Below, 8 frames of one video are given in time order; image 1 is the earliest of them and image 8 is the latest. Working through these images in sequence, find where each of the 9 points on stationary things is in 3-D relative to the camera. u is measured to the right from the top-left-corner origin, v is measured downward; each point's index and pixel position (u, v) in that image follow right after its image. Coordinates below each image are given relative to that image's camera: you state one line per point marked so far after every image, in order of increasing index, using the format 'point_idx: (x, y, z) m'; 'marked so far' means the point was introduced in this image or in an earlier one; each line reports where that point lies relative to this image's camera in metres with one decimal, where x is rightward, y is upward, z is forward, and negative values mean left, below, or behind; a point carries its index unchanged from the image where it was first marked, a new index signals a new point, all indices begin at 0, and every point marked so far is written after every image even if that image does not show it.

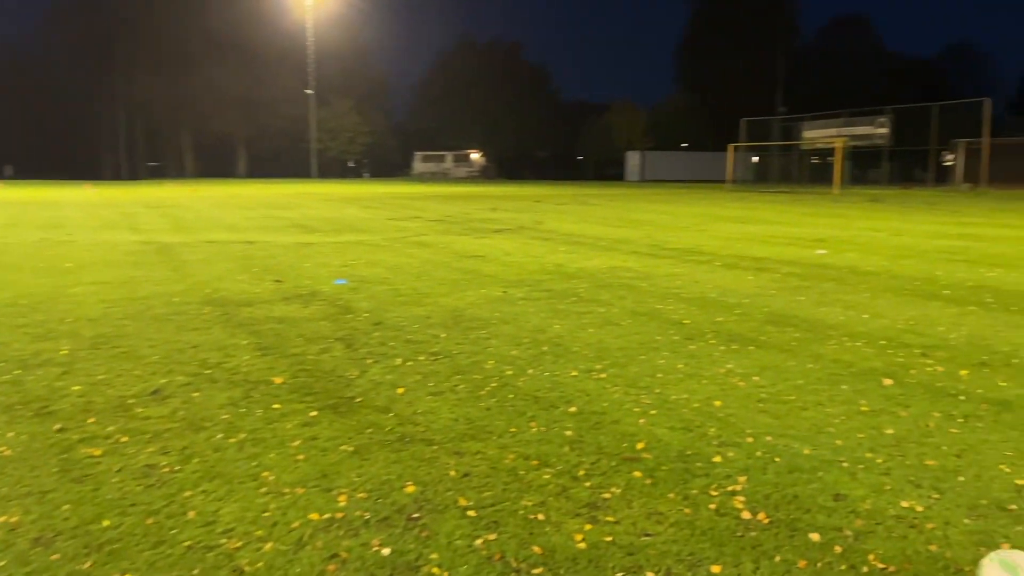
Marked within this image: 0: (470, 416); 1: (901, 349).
0: (-0.2, -0.8, +5.0) m
1: (+3.1, -0.5, +6.8) m
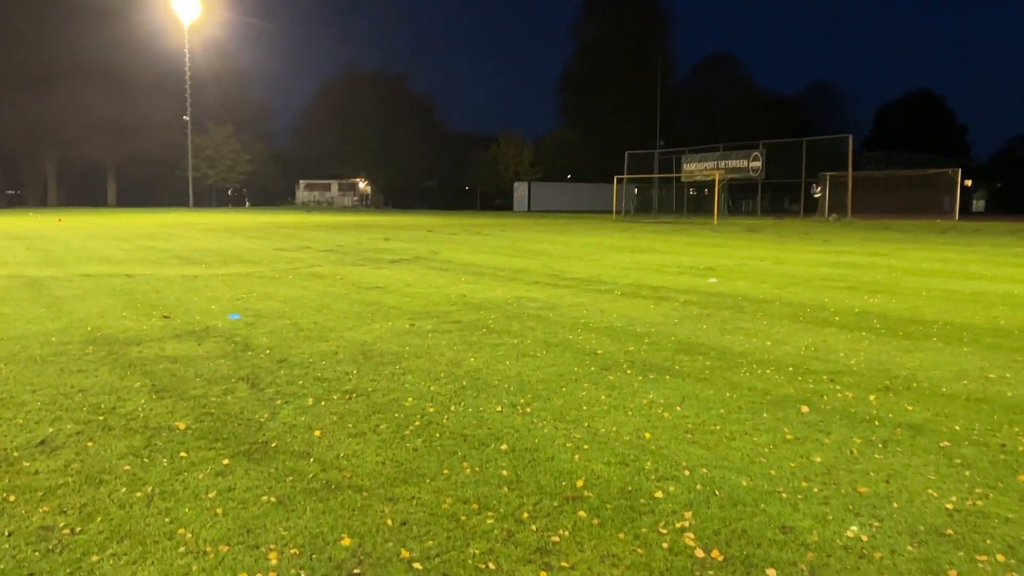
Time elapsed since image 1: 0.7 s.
0: (-0.6, -1.0, +4.8) m
1: (+2.5, -0.7, +7.0) m
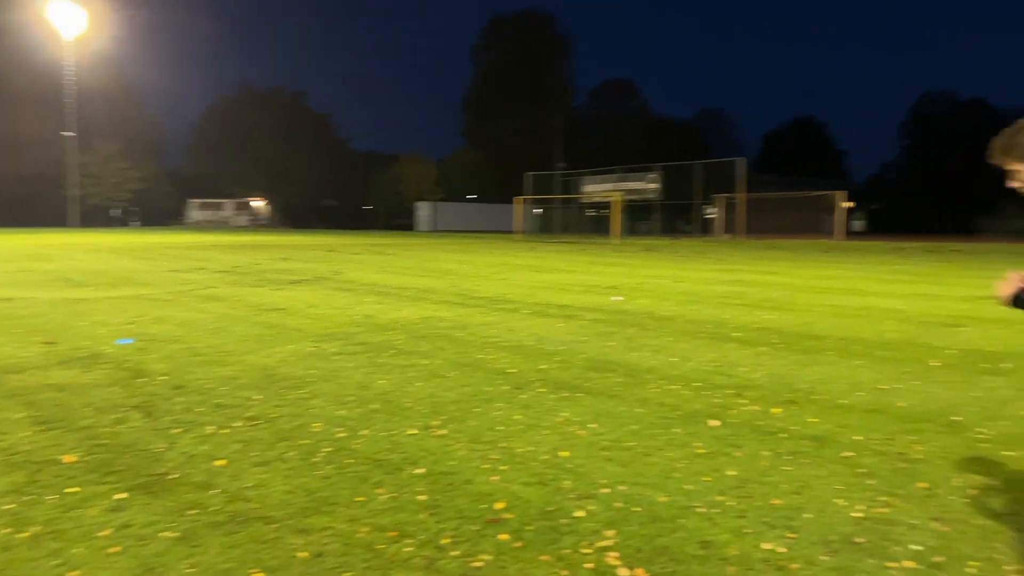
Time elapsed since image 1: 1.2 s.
0: (-1.1, -1.1, +4.6) m
1: (+1.7, -0.9, +7.1) m
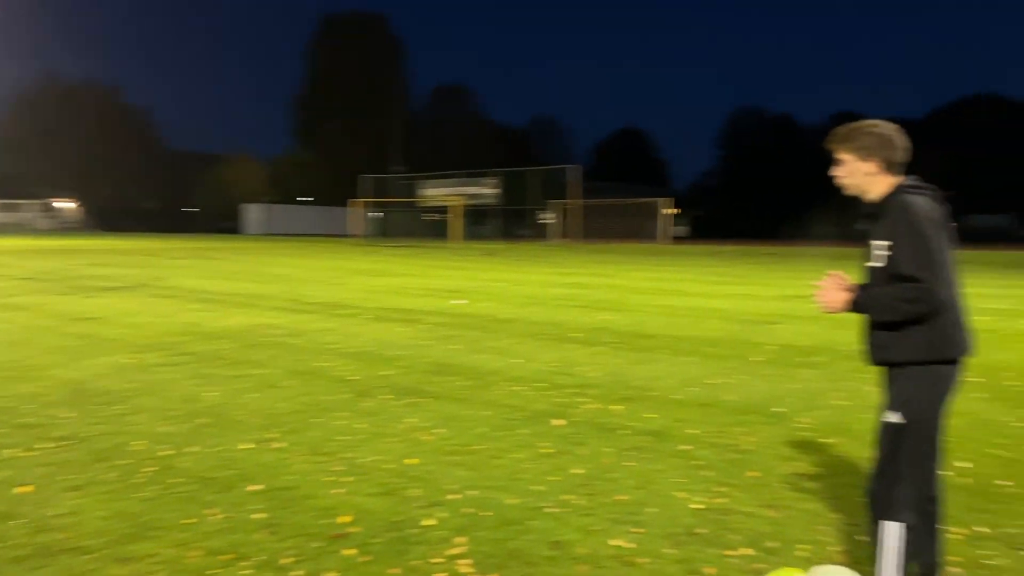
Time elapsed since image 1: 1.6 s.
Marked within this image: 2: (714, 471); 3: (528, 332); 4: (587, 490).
0: (-1.9, -1.1, +4.2) m
1: (+0.4, -0.9, +7.2) m
2: (+1.2, -1.0, +4.8) m
3: (+0.2, -0.6, +11.4) m
4: (+0.4, -1.1, +4.4) m
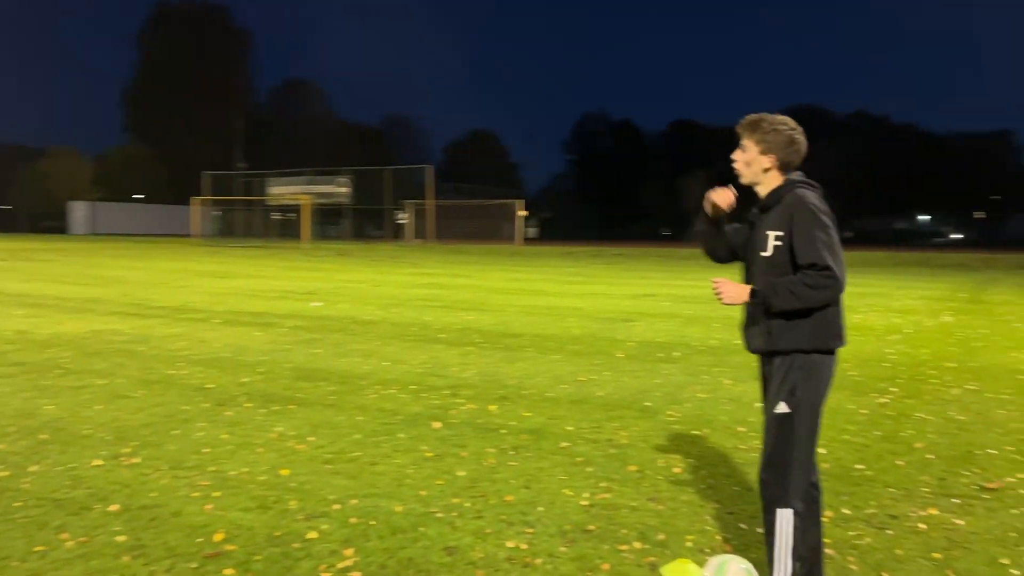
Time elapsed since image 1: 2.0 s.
0: (-2.4, -1.1, +3.7) m
1: (-0.7, -0.9, +7.1) m
2: (+0.5, -1.0, +4.9) m
3: (-1.6, -0.6, +11.2) m
4: (-0.2, -1.1, +4.4) m
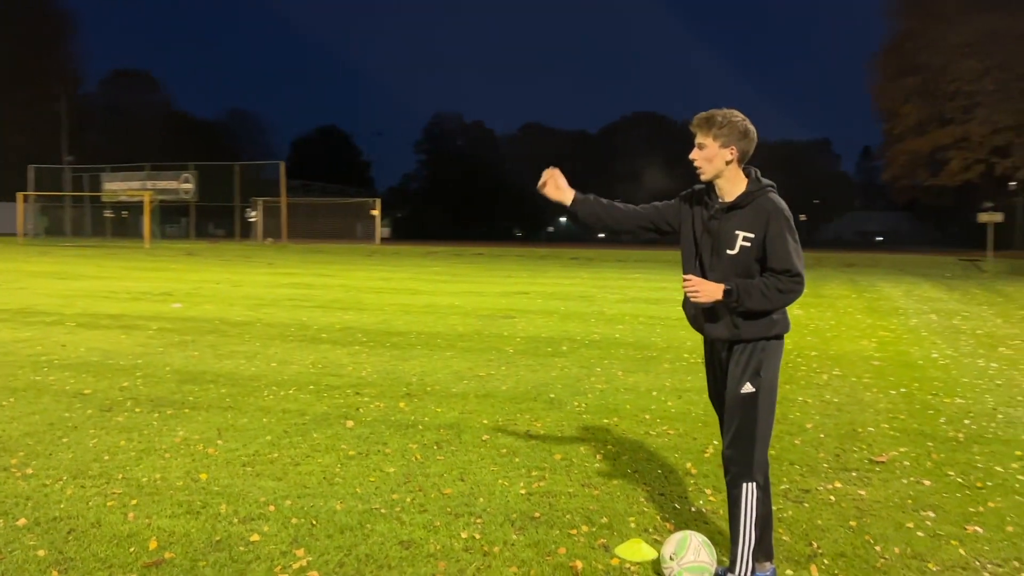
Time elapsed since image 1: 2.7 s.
0: (-2.6, -1.1, +3.3) m
1: (-1.4, -0.8, +6.9) m
2: (+0.1, -1.0, +5.0) m
3: (-3.1, -0.6, +10.8) m
4: (-0.5, -1.0, +4.3) m
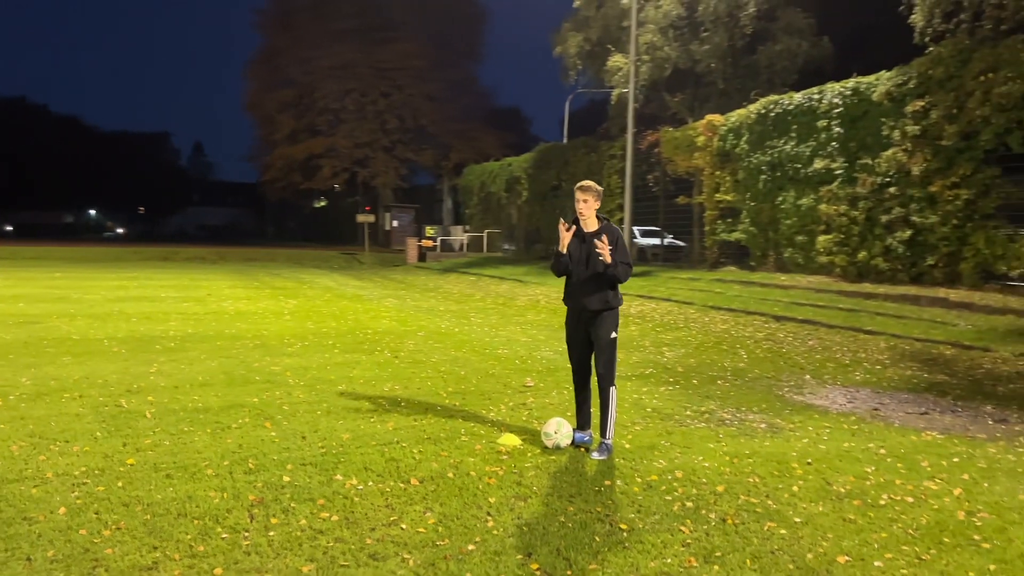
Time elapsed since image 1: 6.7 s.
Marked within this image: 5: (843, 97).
0: (-2.1, -1.2, +3.5) m
1: (-3.8, -0.9, +6.9) m
2: (-1.3, -1.0, +6.5) m
3: (-7.6, -0.7, +8.7) m
4: (-1.3, -1.0, +5.7) m
5: (+7.2, +4.2, +18.6) m
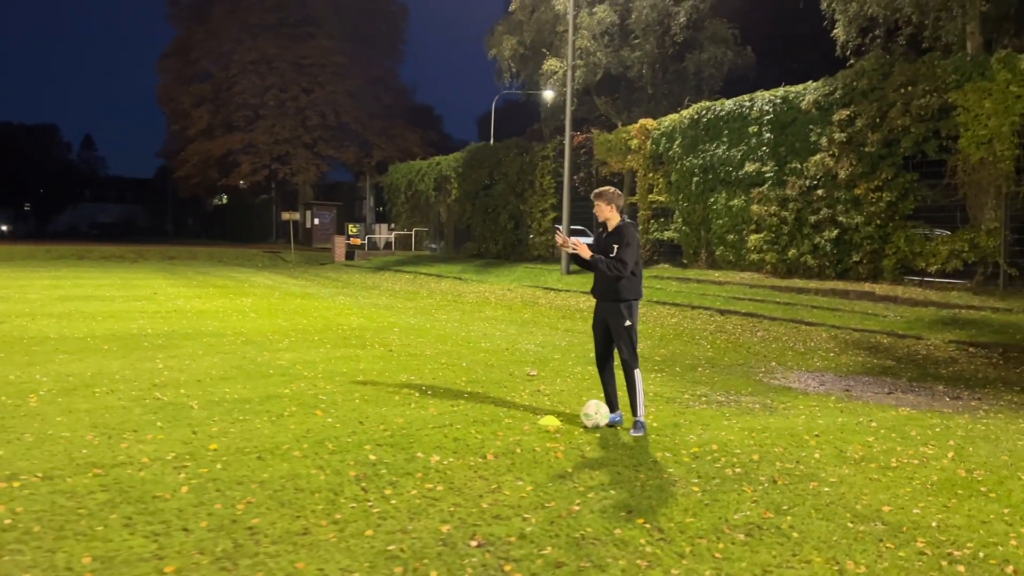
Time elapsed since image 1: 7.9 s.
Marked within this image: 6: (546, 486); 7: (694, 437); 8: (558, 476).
0: (-1.6, -1.1, +3.8) m
1: (-3.6, -0.9, +7.0) m
2: (-1.1, -0.9, +6.9) m
3: (-7.5, -0.7, +8.3) m
4: (-1.0, -1.0, +6.0) m
5: (+6.1, +4.3, +19.8) m
6: (+0.2, -1.1, +4.7) m
7: (+1.3, -1.1, +6.1) m
8: (+0.3, -1.1, +4.9) m
